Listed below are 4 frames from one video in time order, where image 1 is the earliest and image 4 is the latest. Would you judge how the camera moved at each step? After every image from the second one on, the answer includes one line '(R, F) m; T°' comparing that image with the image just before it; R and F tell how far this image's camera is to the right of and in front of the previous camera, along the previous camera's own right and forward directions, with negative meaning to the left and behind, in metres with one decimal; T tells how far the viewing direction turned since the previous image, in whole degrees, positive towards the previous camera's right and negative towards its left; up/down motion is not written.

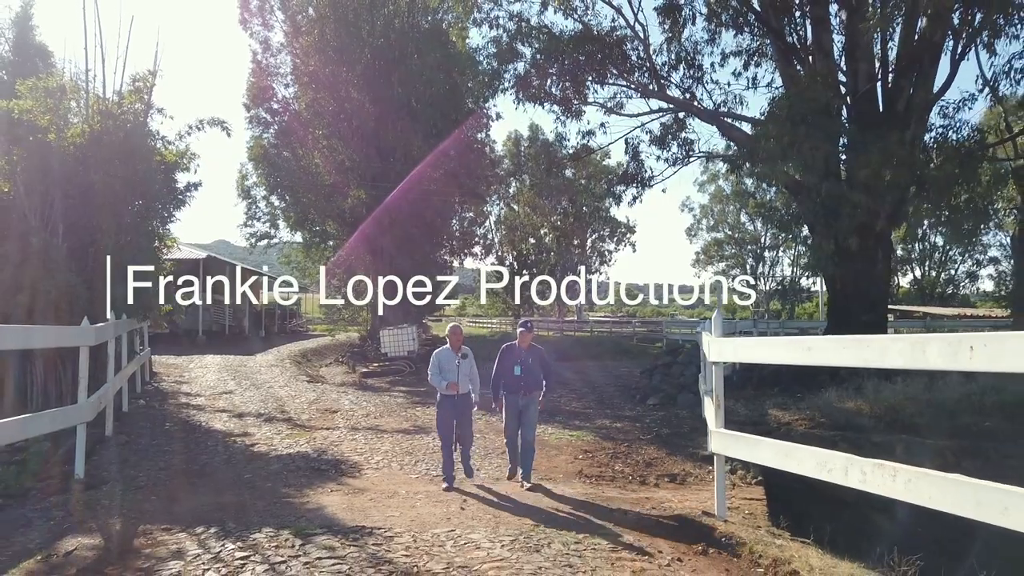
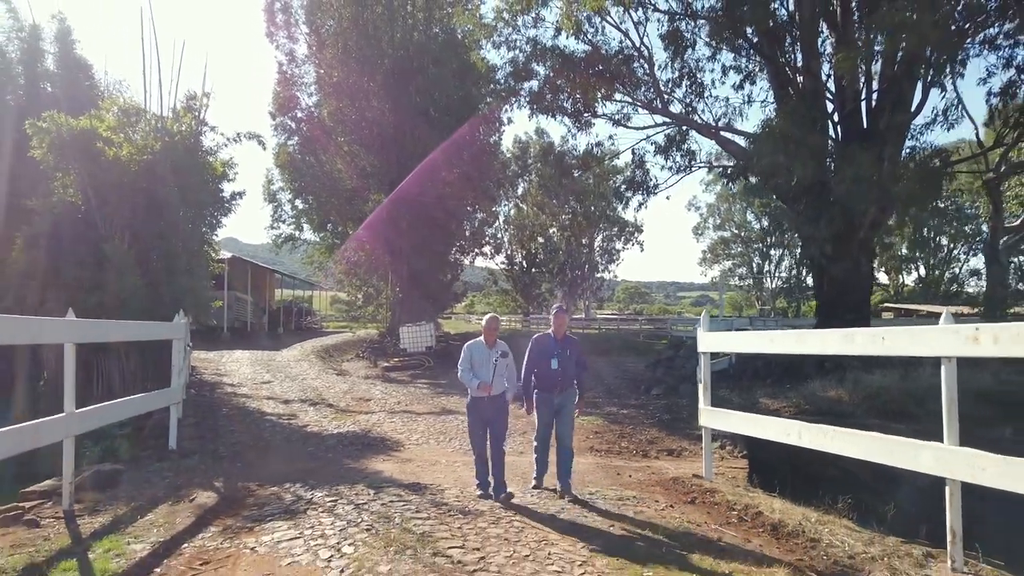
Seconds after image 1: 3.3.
(-0.2, -1.4) m; -1°
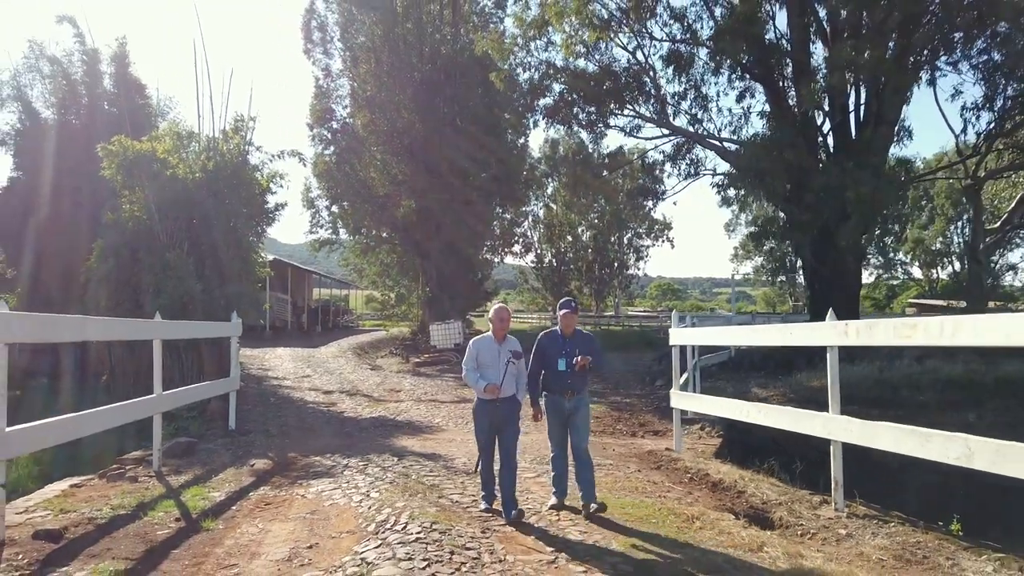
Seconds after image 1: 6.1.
(+0.4, -1.5) m; -2°
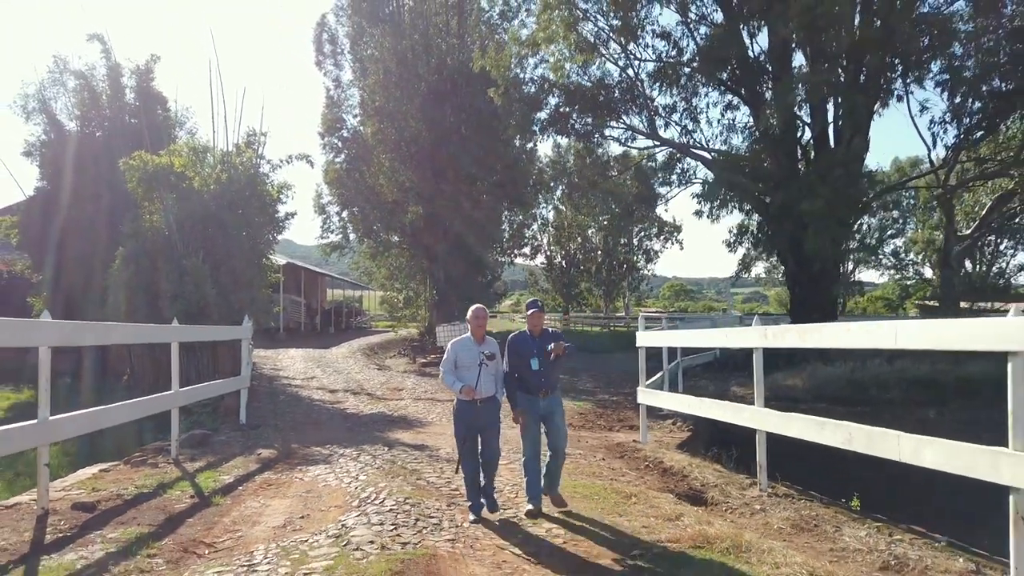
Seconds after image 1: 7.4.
(+0.4, -0.9) m; -1°
